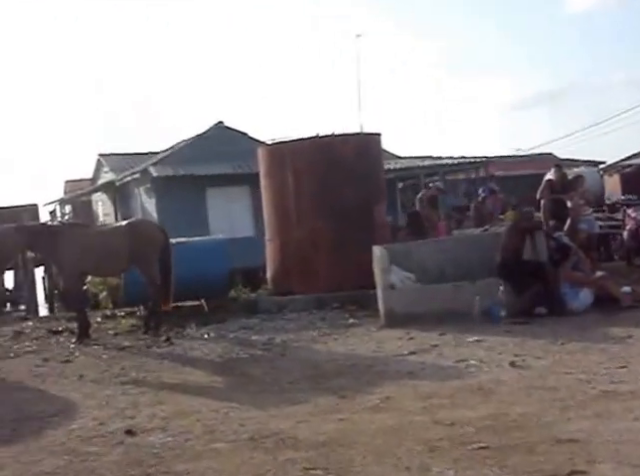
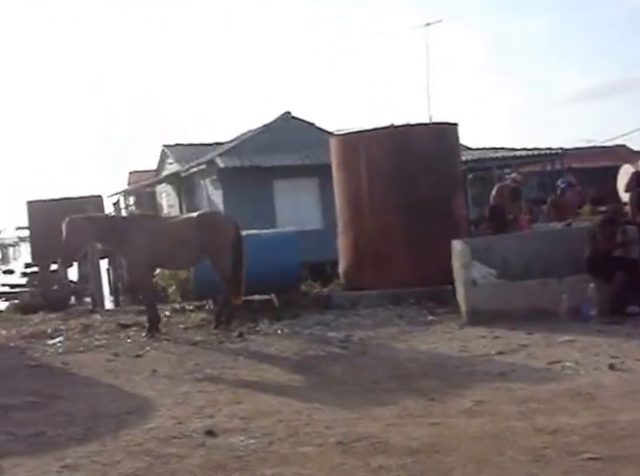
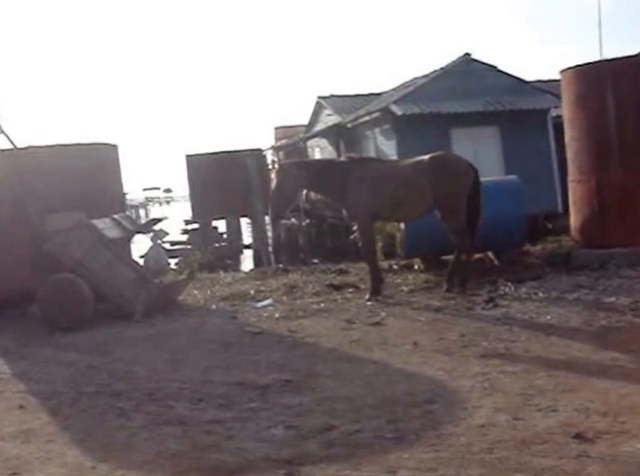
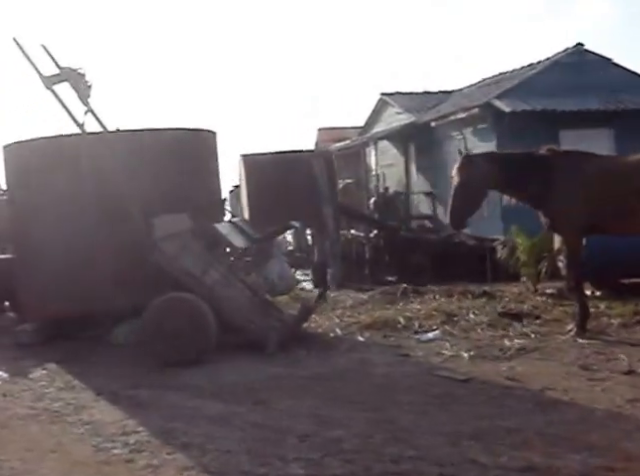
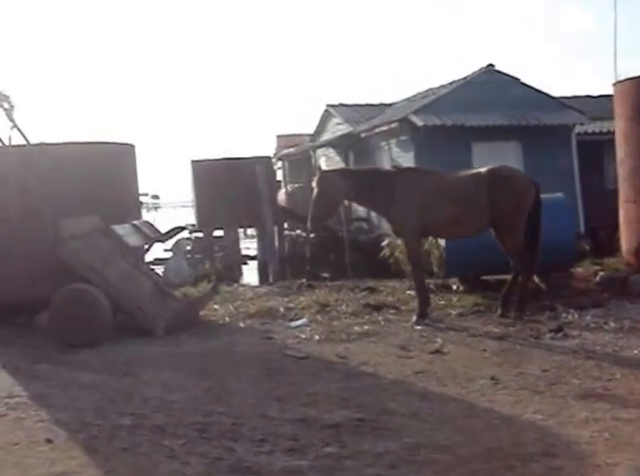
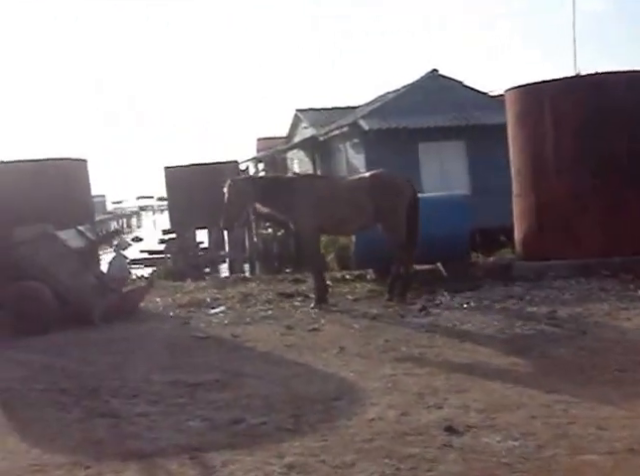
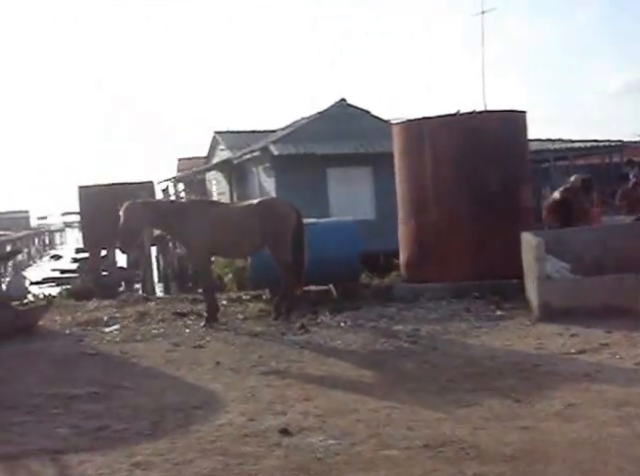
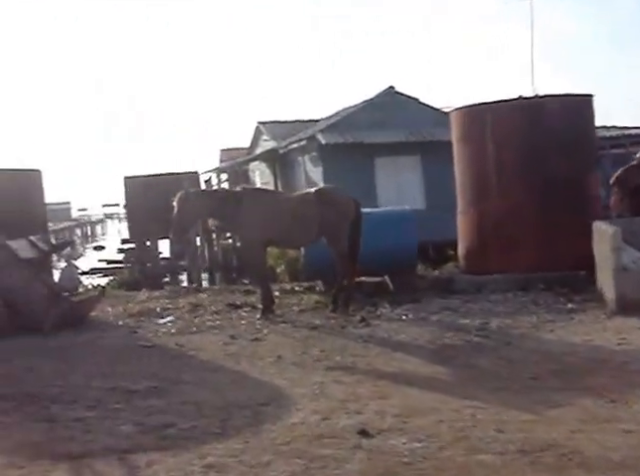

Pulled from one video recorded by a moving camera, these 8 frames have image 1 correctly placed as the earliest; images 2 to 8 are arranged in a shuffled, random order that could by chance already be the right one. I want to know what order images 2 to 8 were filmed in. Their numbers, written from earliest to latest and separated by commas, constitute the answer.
2, 7, 8, 6, 3, 5, 4
